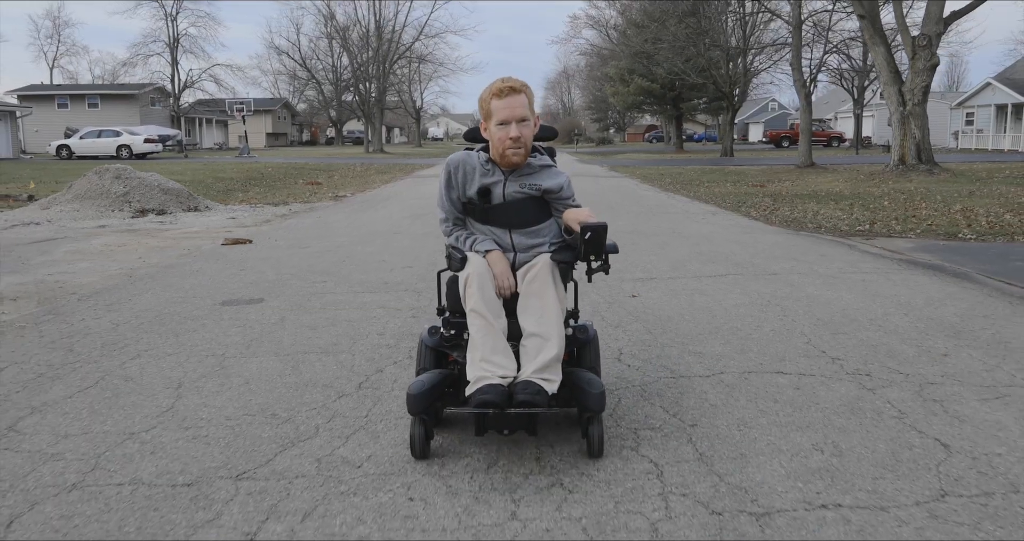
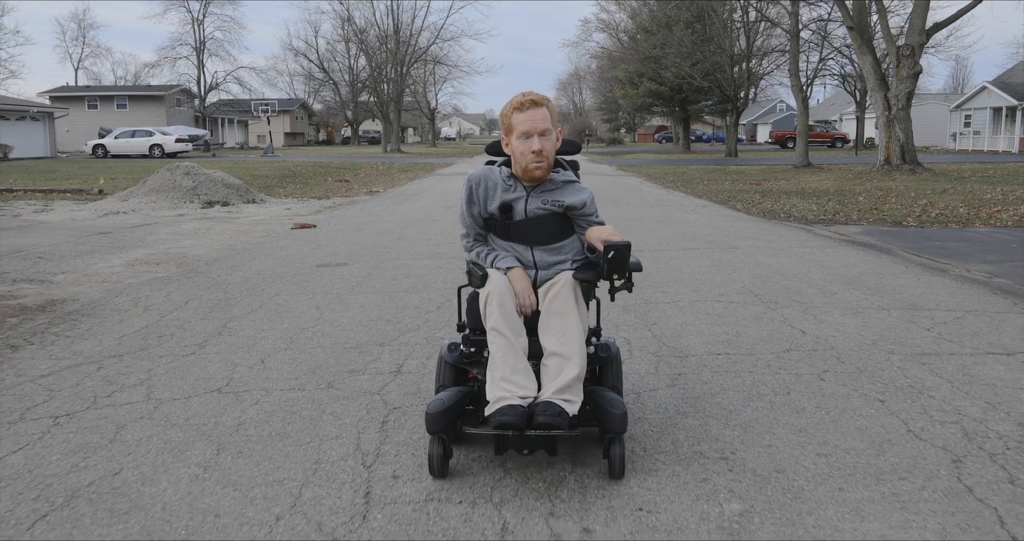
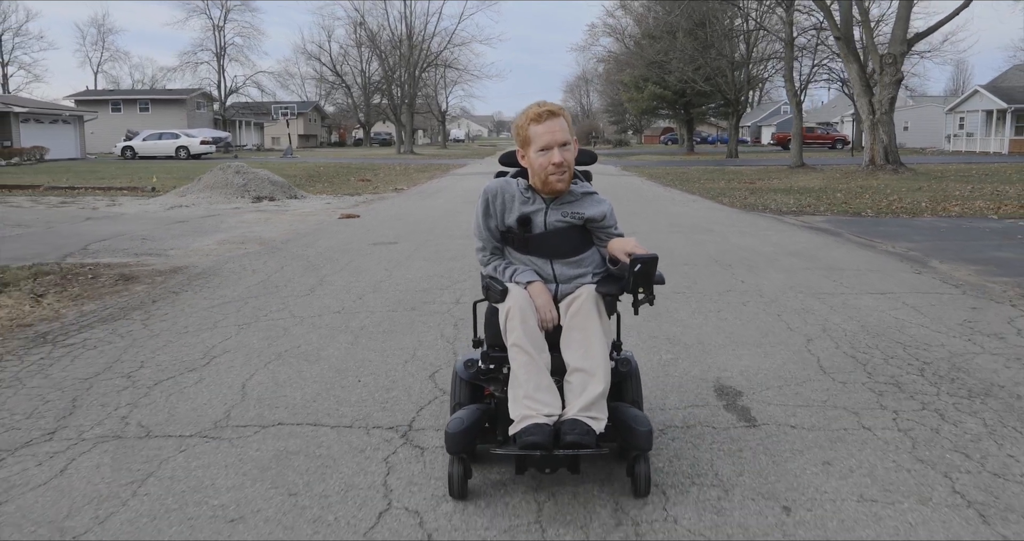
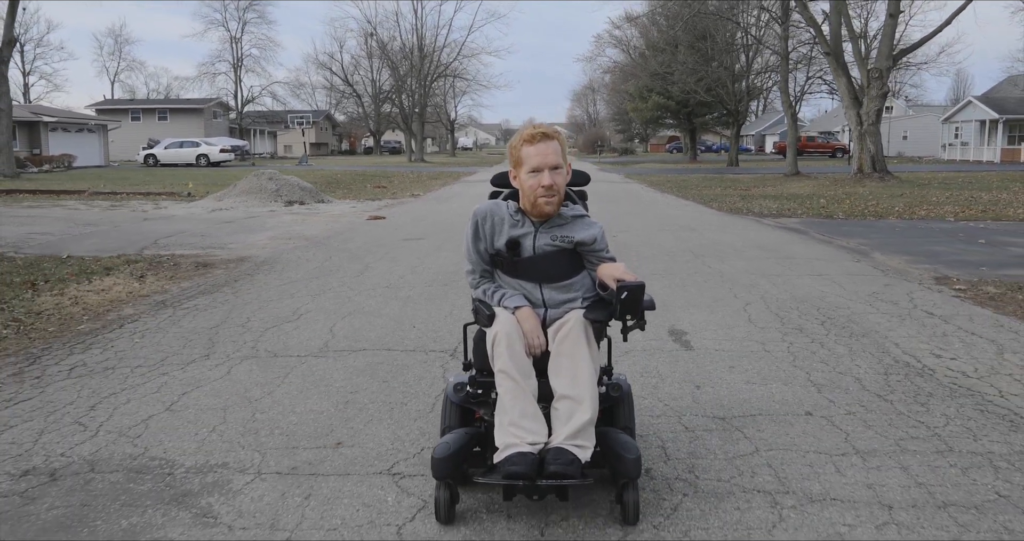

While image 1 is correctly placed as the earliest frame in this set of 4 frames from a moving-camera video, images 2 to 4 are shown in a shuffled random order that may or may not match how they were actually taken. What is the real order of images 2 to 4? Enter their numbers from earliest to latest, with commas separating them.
2, 3, 4
